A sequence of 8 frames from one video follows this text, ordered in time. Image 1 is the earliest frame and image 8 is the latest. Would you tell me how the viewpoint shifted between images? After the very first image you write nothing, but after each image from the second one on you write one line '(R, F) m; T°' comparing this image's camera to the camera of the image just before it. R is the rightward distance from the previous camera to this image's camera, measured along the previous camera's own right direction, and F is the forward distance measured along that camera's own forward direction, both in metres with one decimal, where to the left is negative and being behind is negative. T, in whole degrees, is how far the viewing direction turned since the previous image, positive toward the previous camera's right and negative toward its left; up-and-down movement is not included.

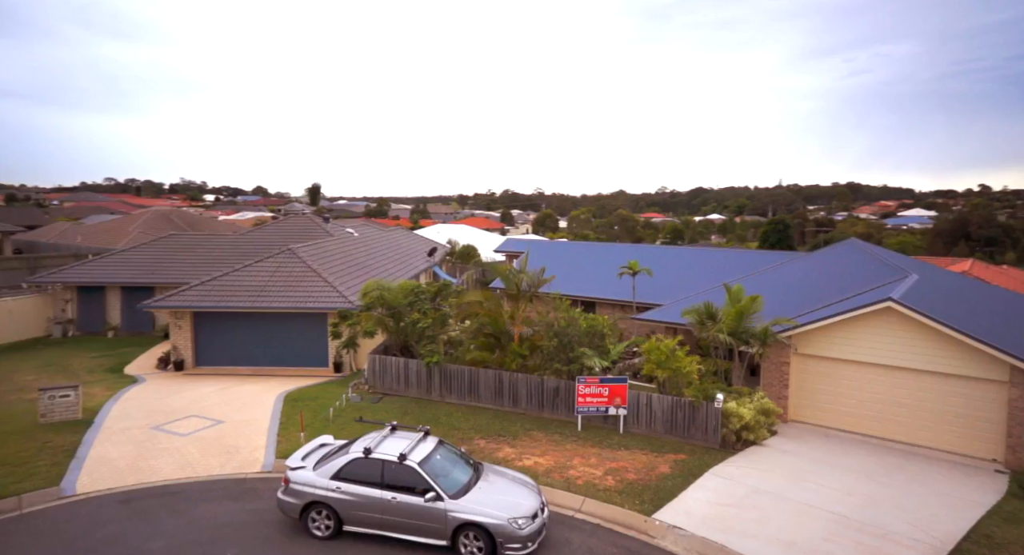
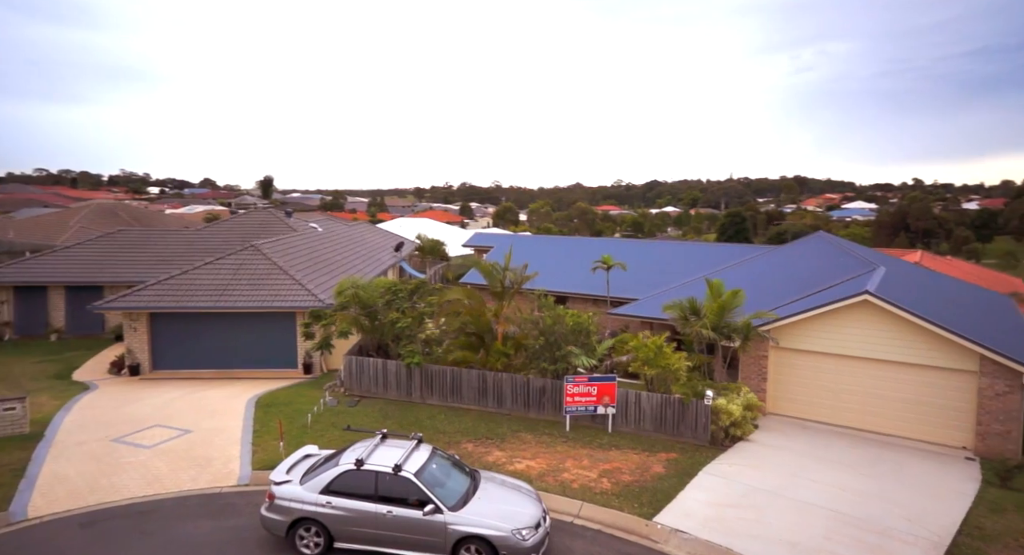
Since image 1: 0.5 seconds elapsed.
(-0.6, +0.5) m; +4°
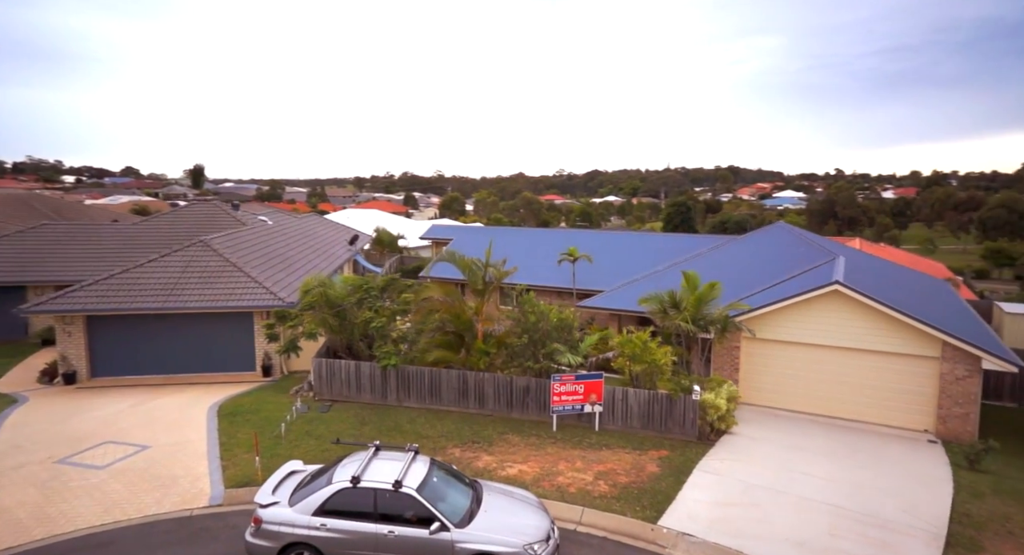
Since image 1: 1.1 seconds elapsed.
(-0.8, +0.6) m; +5°
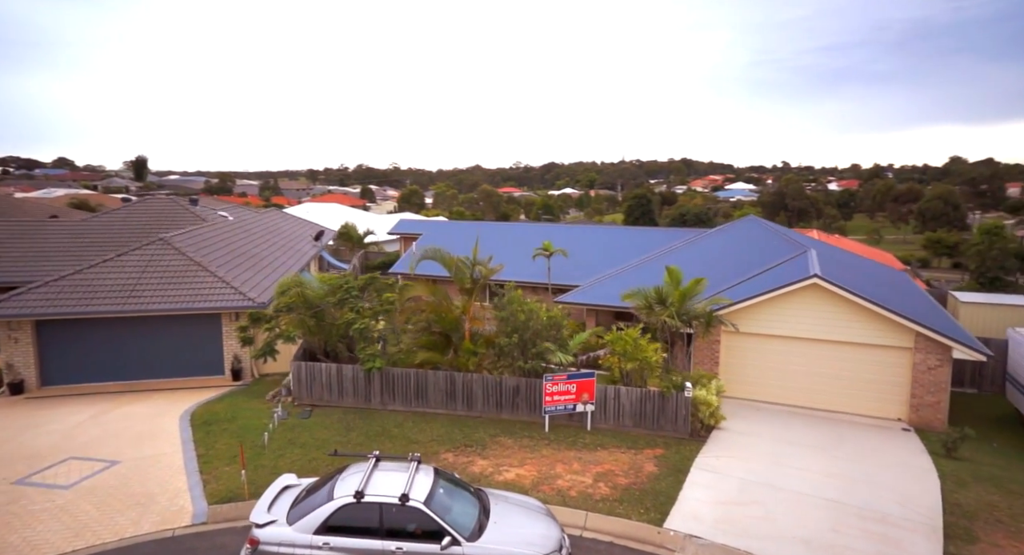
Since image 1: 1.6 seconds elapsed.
(-0.7, +0.4) m; +4°
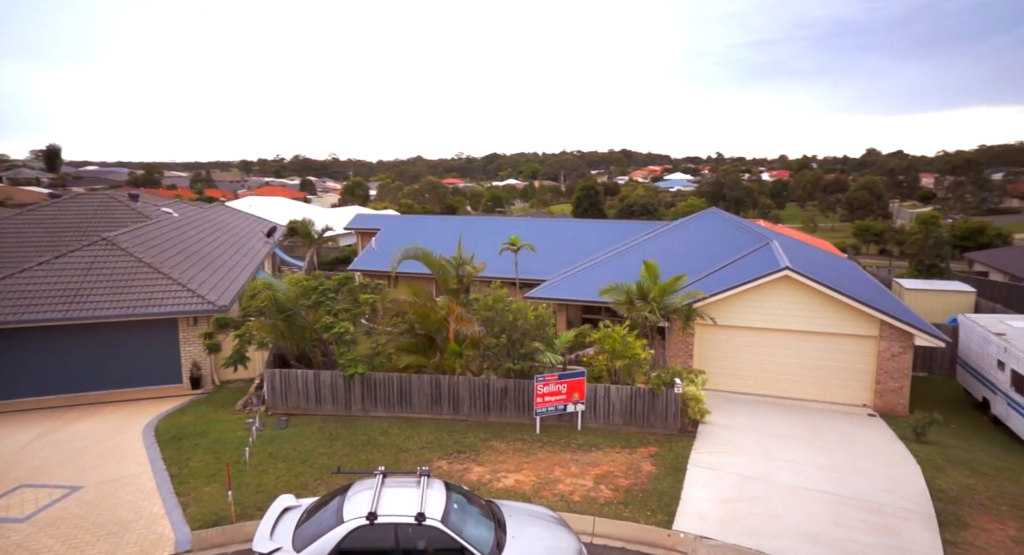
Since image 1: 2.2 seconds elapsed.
(-0.9, +0.4) m; +5°
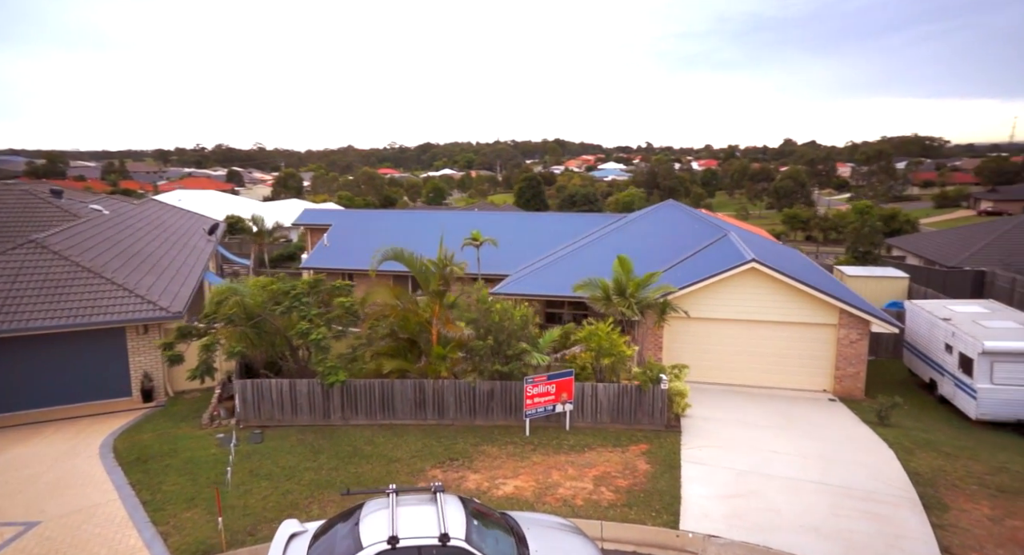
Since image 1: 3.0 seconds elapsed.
(-1.0, +0.4) m; +6°
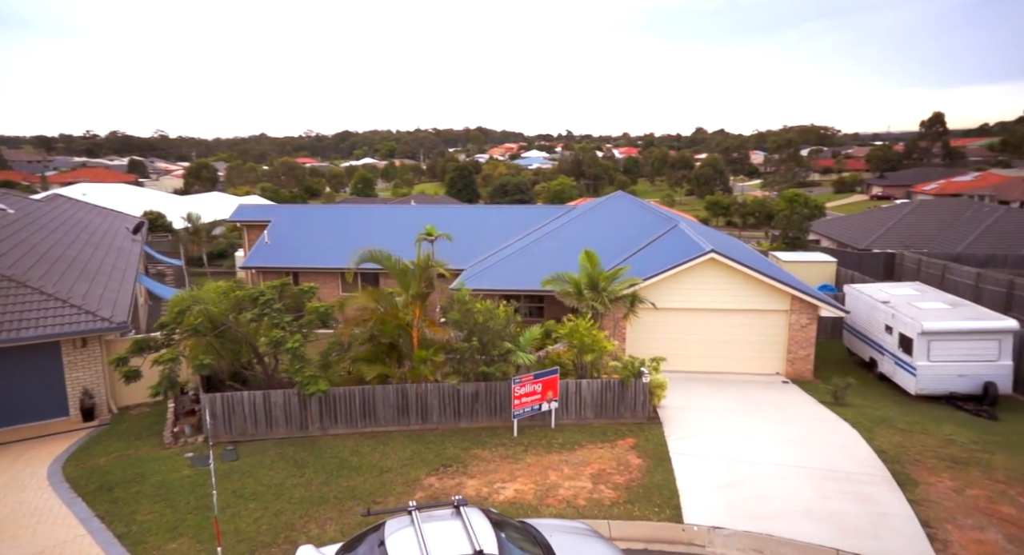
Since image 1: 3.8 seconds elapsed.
(-1.1, +0.3) m; +7°
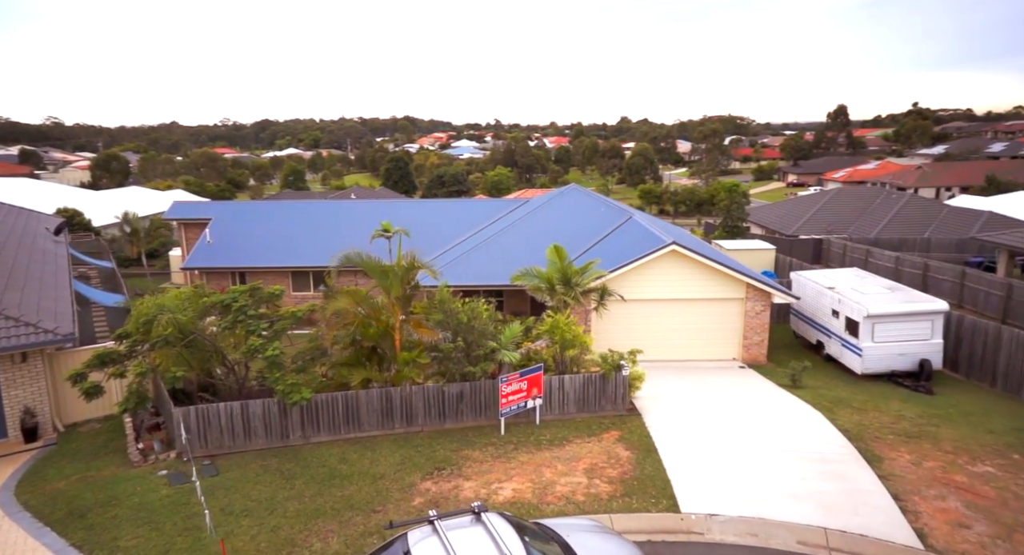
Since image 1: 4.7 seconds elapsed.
(-1.0, +0.2) m; +6°
